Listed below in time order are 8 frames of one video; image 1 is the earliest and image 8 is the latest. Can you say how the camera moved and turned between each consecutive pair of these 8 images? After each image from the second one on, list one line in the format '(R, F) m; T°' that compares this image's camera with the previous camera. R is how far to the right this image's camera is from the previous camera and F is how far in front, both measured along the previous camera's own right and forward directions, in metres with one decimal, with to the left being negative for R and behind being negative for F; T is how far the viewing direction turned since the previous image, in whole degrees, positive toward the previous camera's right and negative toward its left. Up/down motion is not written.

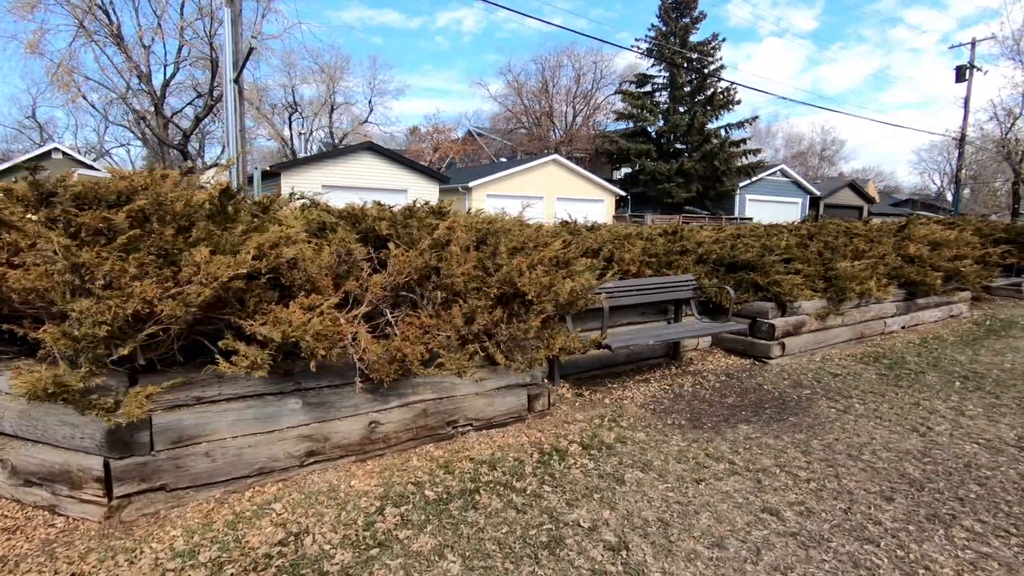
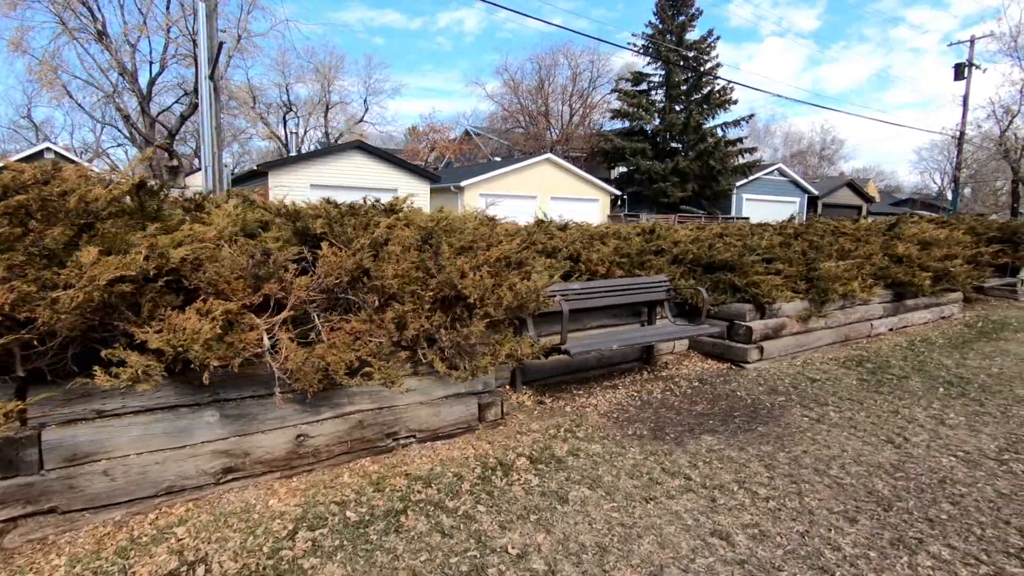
(+0.3, +0.2) m; 0°
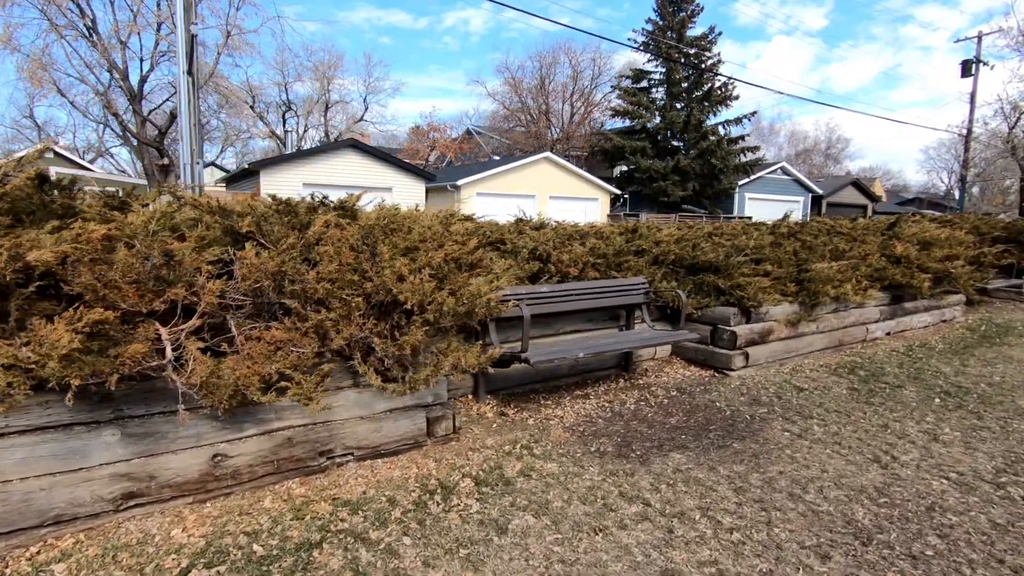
(+0.3, +0.3) m; -1°
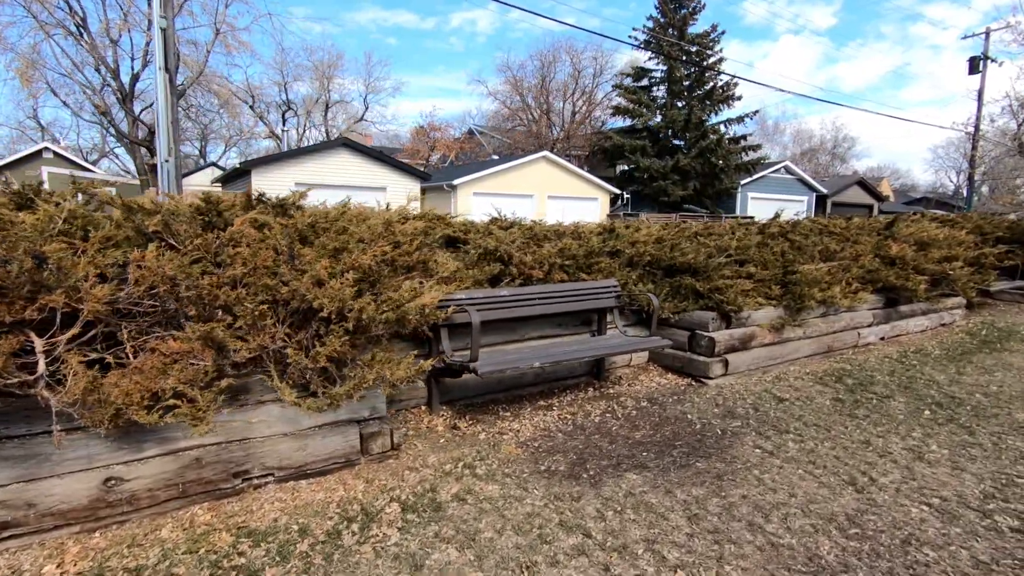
(+0.3, +0.3) m; -1°
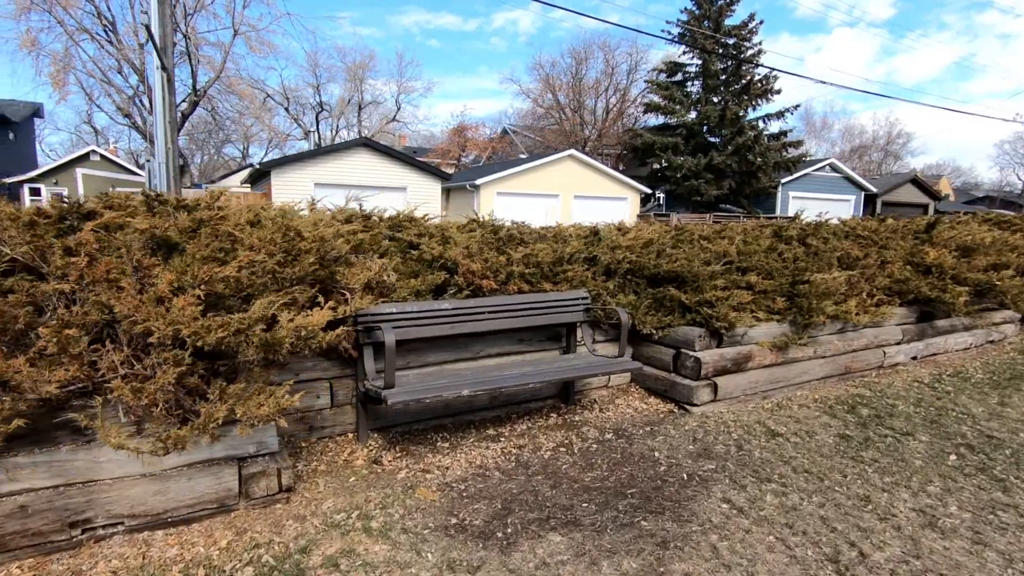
(+0.6, +0.5) m; -4°
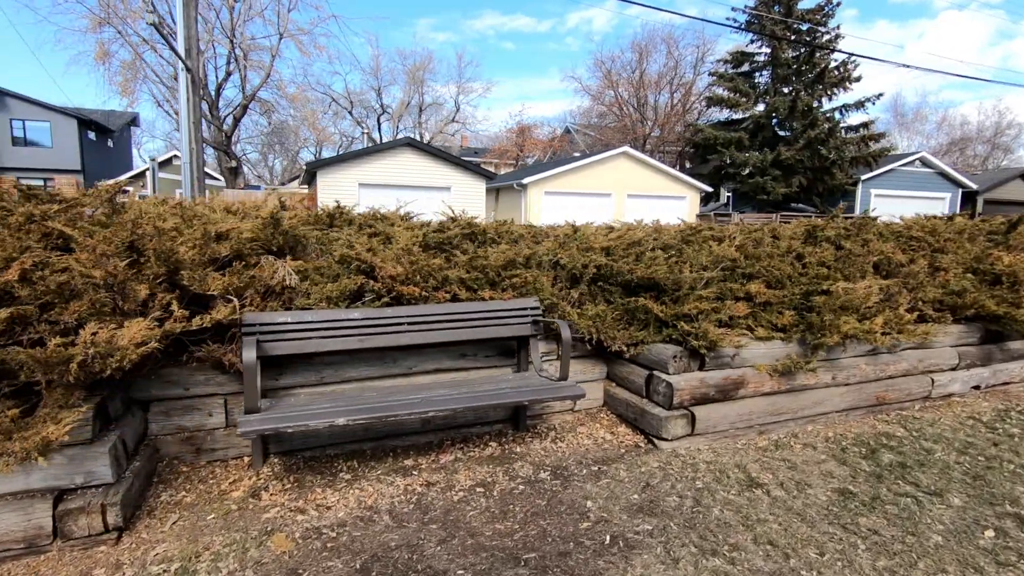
(+0.8, +0.6) m; -7°
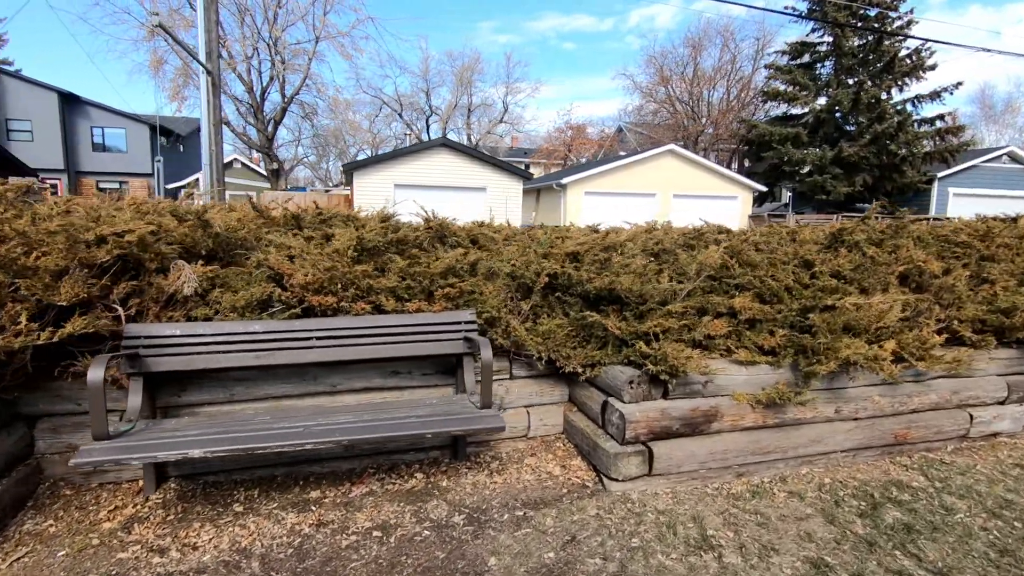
(+0.6, +0.4) m; -6°
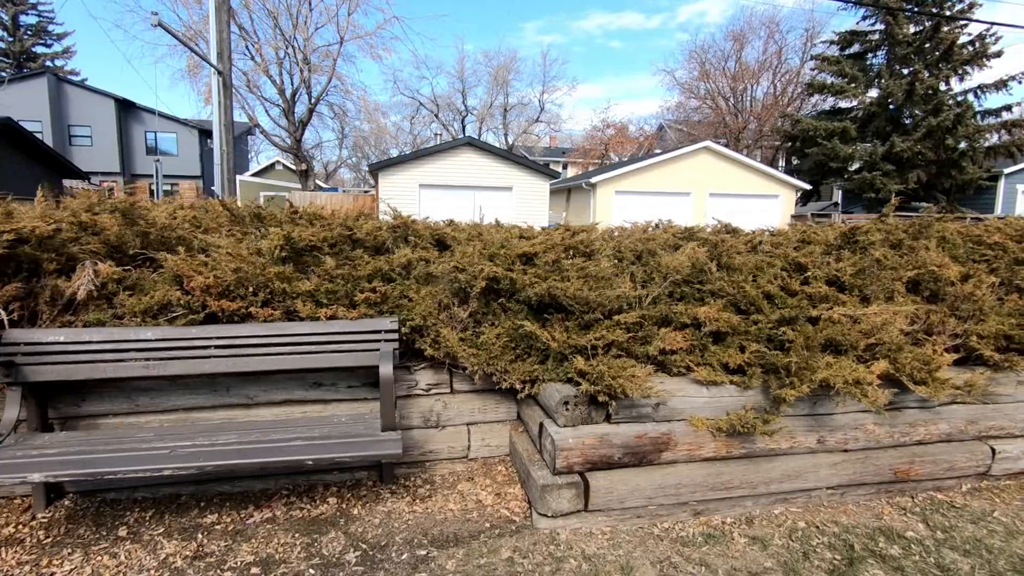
(+0.5, +0.3) m; -4°
